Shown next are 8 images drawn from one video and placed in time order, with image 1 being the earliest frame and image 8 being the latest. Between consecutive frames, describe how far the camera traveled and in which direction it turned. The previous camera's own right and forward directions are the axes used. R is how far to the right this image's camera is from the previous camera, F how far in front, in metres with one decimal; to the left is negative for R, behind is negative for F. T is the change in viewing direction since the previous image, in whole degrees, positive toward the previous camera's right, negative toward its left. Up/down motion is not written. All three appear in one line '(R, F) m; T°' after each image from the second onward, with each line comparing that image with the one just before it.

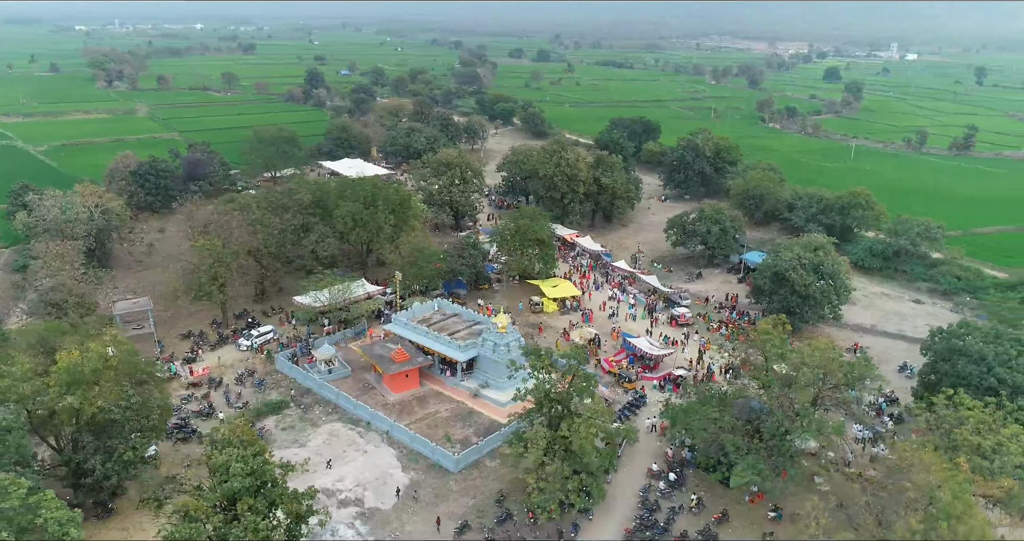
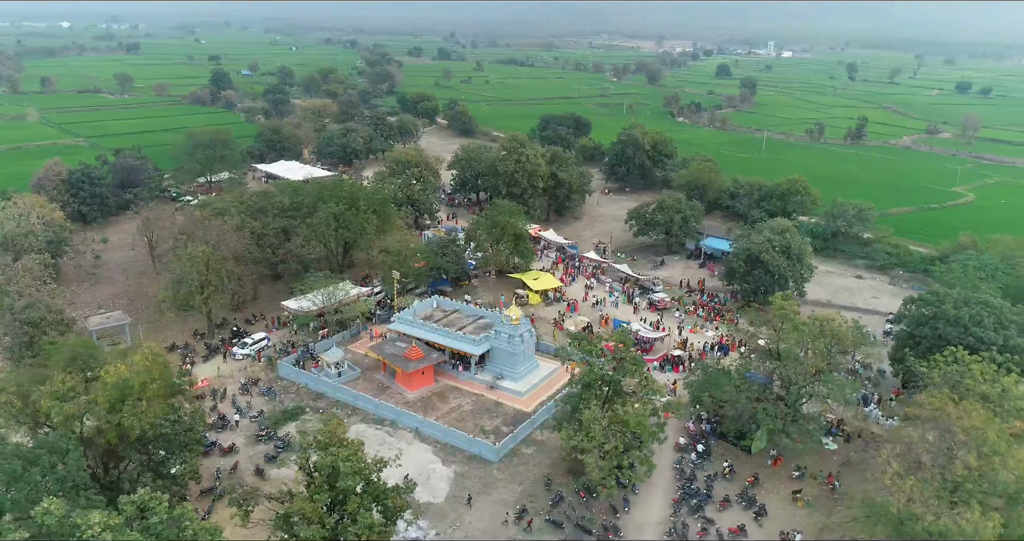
(-6.0, -0.5) m; +8°
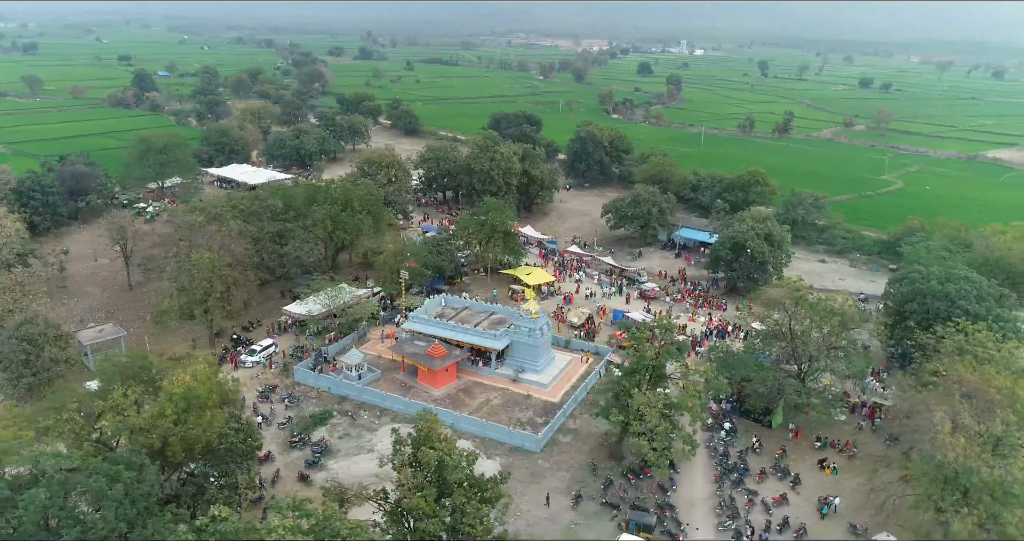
(-5.3, -0.4) m; +7°
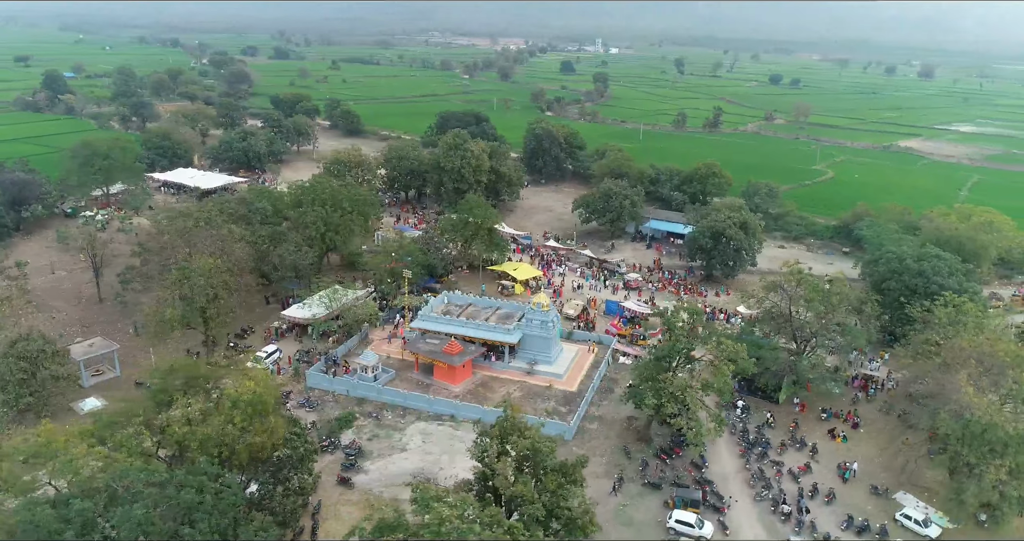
(-5.1, -0.3) m; +7°
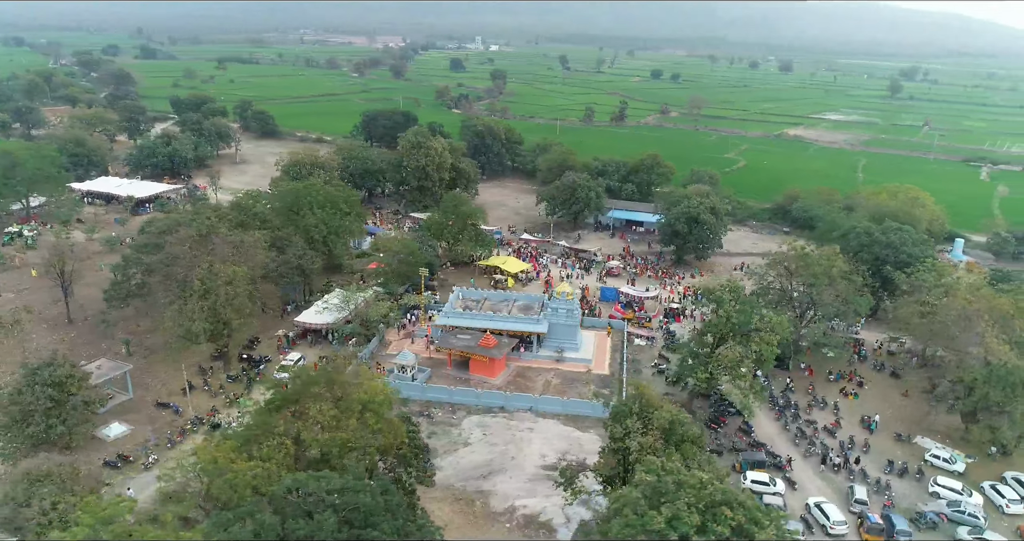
(-8.2, -0.1) m; +10°
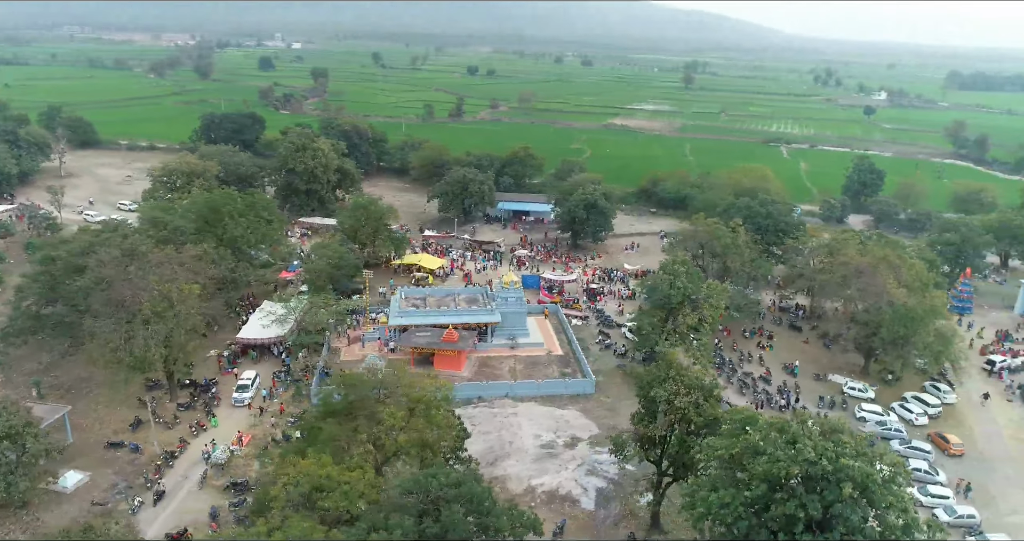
(-7.8, -0.1) m; +15°
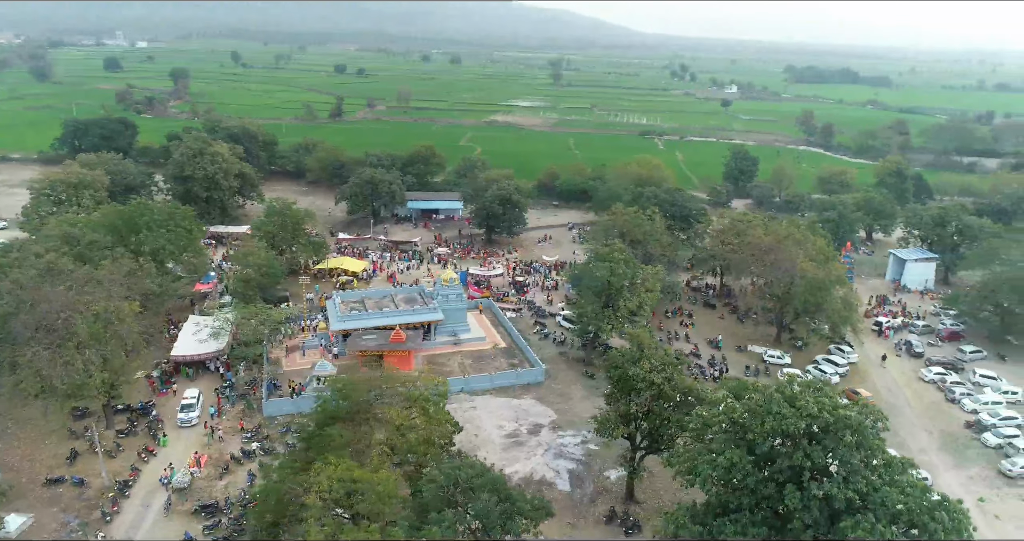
(-4.0, -0.4) m; +10°
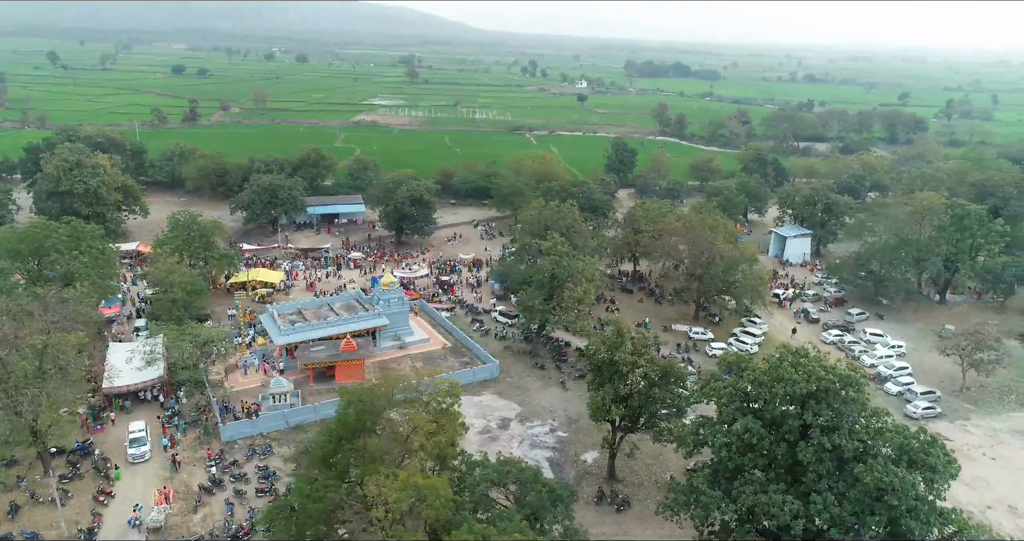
(-5.1, -0.1) m; +12°
